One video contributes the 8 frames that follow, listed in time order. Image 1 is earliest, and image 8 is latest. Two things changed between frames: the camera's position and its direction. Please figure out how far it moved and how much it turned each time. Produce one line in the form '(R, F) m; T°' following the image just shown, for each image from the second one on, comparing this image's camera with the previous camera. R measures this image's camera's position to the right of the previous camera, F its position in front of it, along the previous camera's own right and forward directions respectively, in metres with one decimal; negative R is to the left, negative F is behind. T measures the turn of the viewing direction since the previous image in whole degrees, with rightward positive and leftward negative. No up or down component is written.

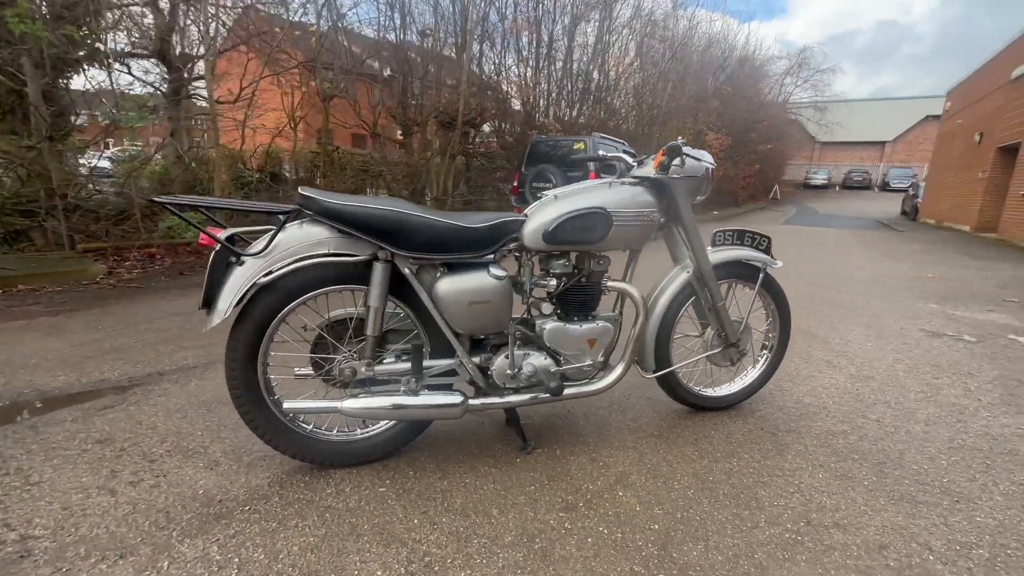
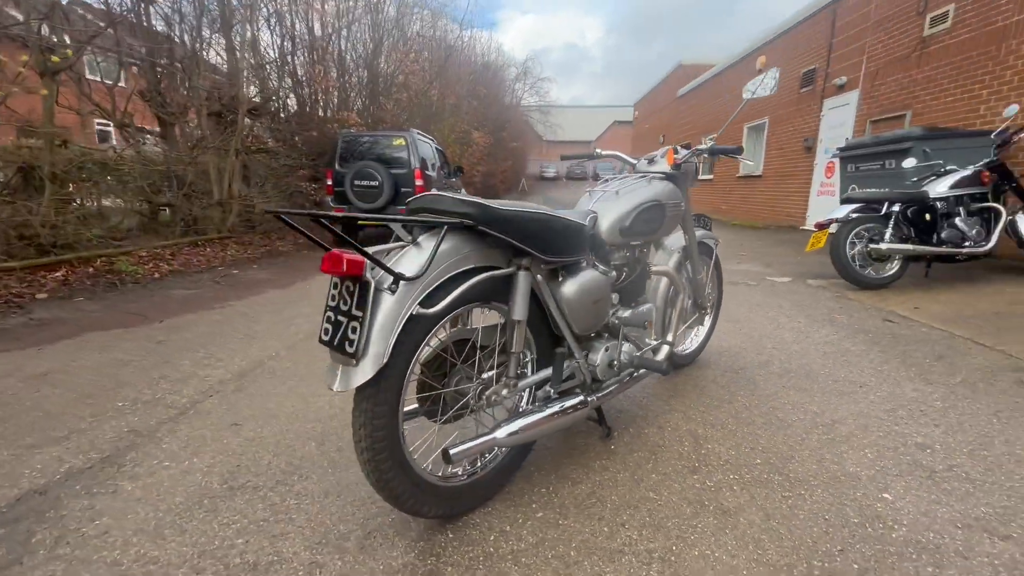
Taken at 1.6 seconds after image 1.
(-1.3, +0.4) m; +28°
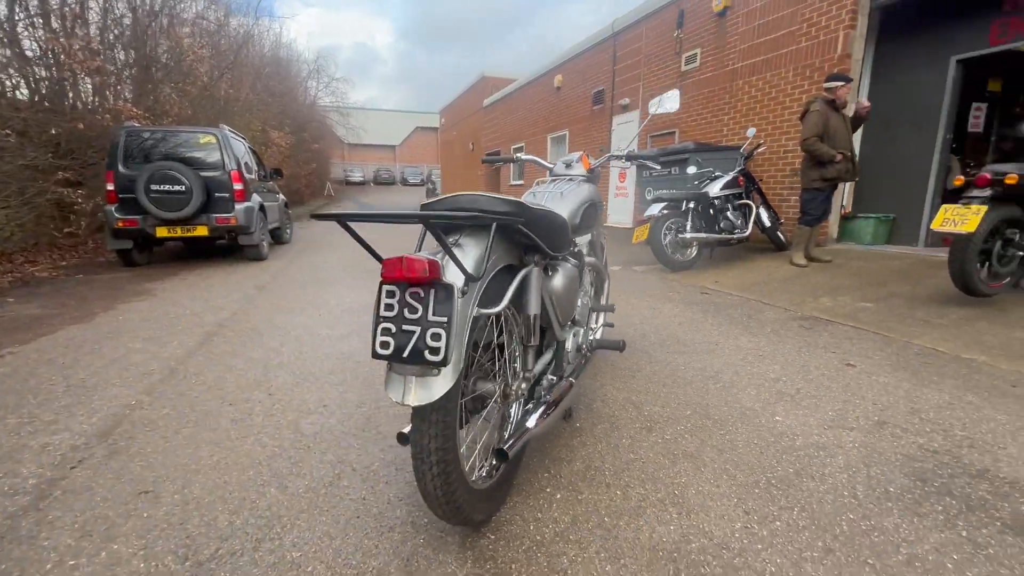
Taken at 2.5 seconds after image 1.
(-0.7, +0.1) m; +22°
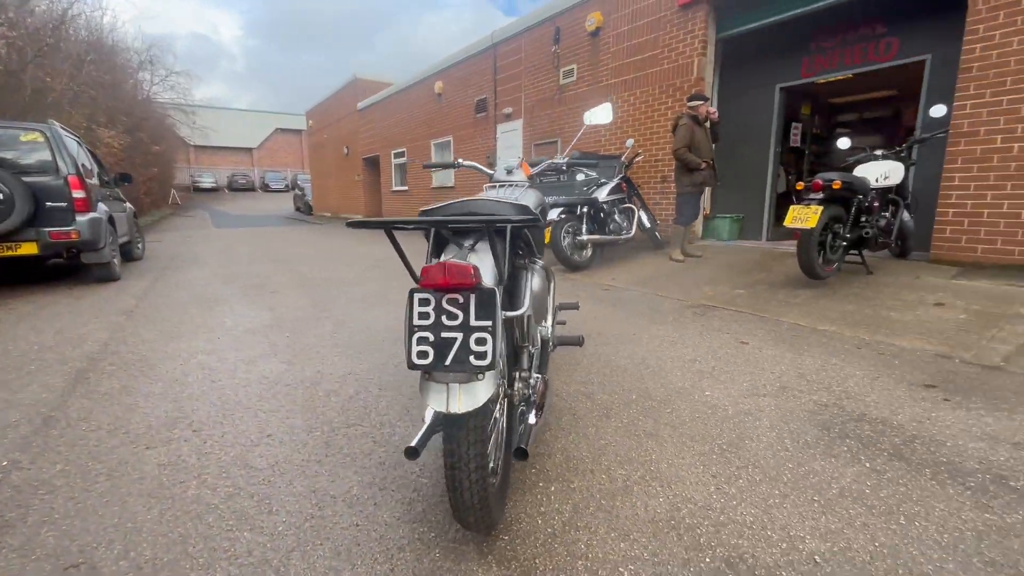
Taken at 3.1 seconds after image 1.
(-0.4, 0.0) m; +14°
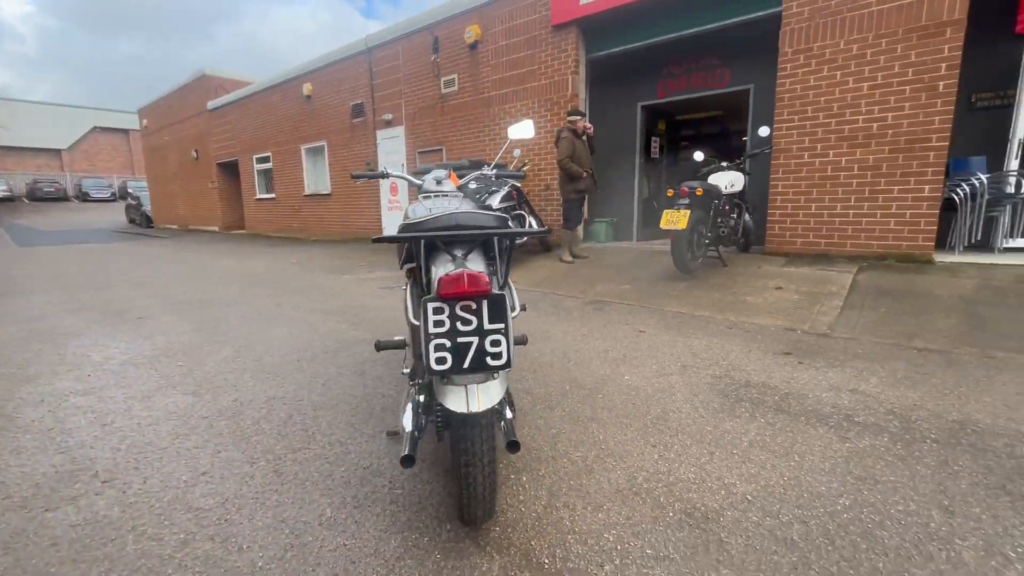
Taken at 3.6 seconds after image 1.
(-0.4, -0.1) m; +15°
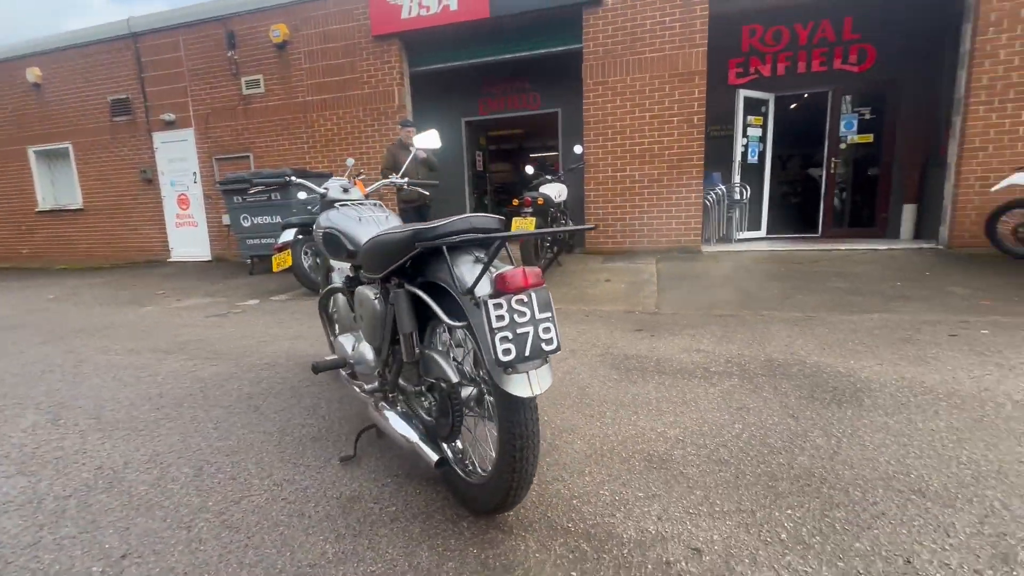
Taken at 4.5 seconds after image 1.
(-0.7, 0.0) m; +23°
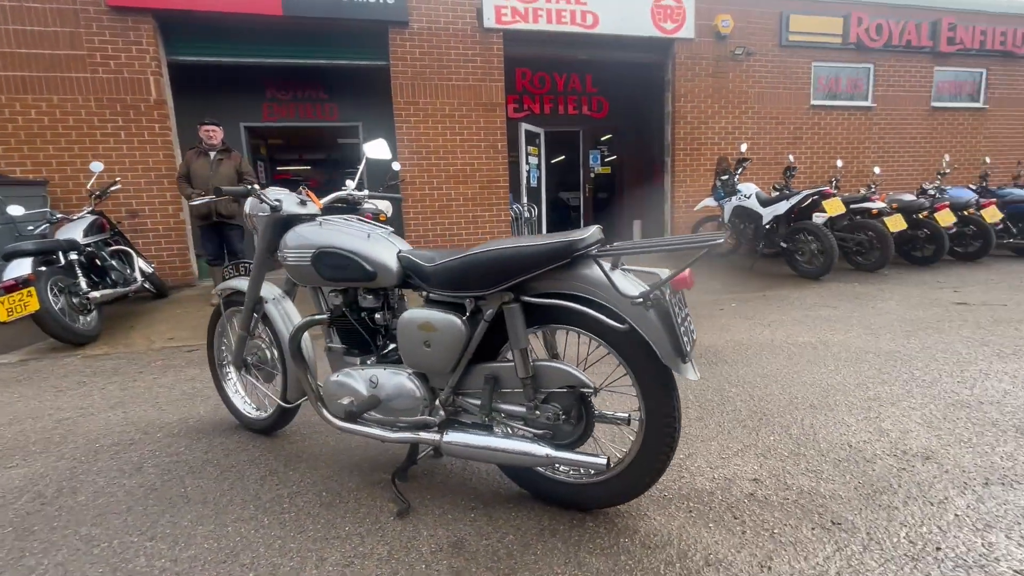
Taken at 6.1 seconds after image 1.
(-1.3, +0.3) m; +30°
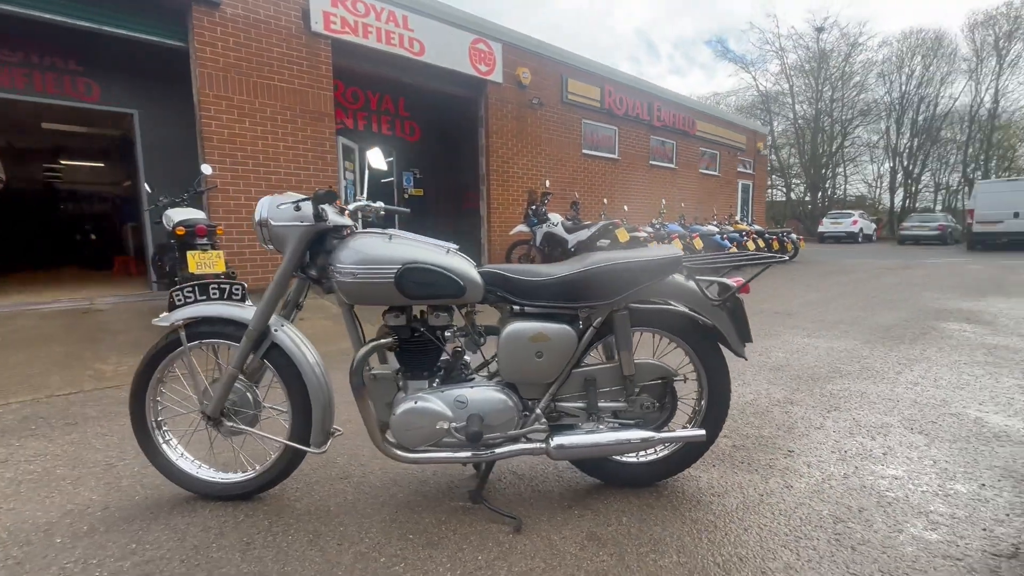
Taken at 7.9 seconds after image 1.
(-1.4, +0.2) m; +29°
